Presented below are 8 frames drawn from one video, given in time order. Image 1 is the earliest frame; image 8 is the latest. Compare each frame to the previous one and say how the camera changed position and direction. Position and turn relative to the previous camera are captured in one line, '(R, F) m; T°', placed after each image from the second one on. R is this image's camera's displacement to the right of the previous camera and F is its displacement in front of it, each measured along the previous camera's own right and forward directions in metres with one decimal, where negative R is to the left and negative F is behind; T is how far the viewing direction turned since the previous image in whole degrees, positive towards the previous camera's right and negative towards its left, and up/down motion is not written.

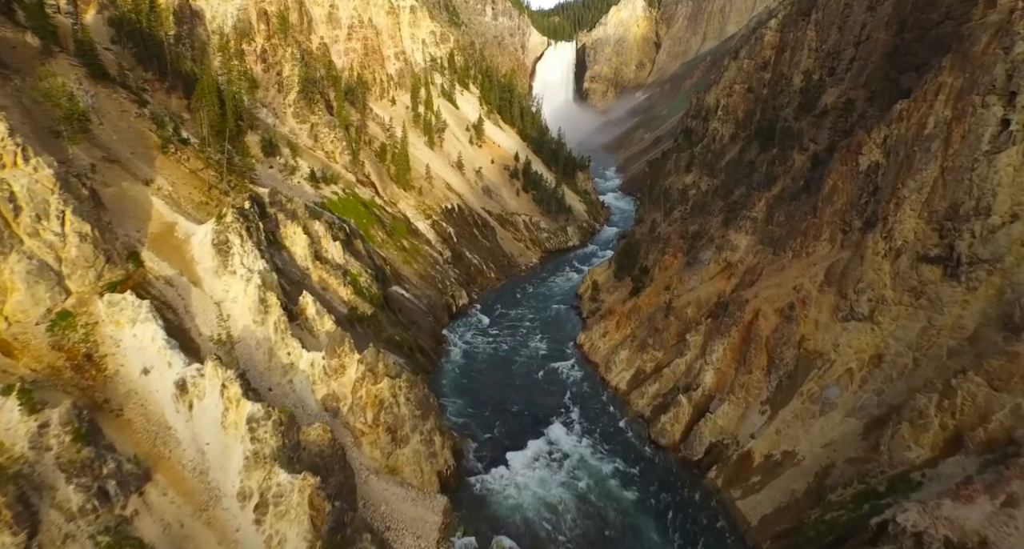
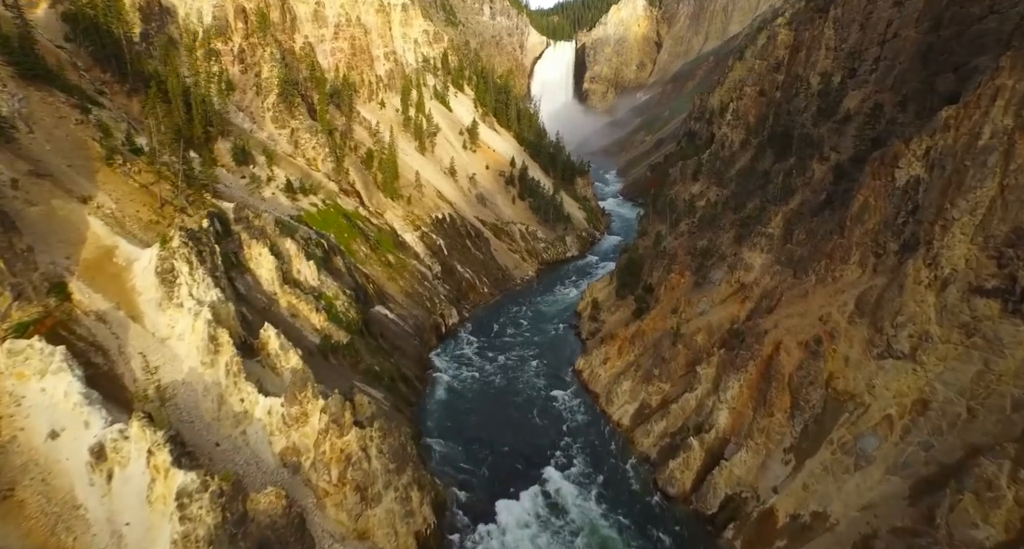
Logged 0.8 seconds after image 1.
(+0.4, +3.5) m; 0°
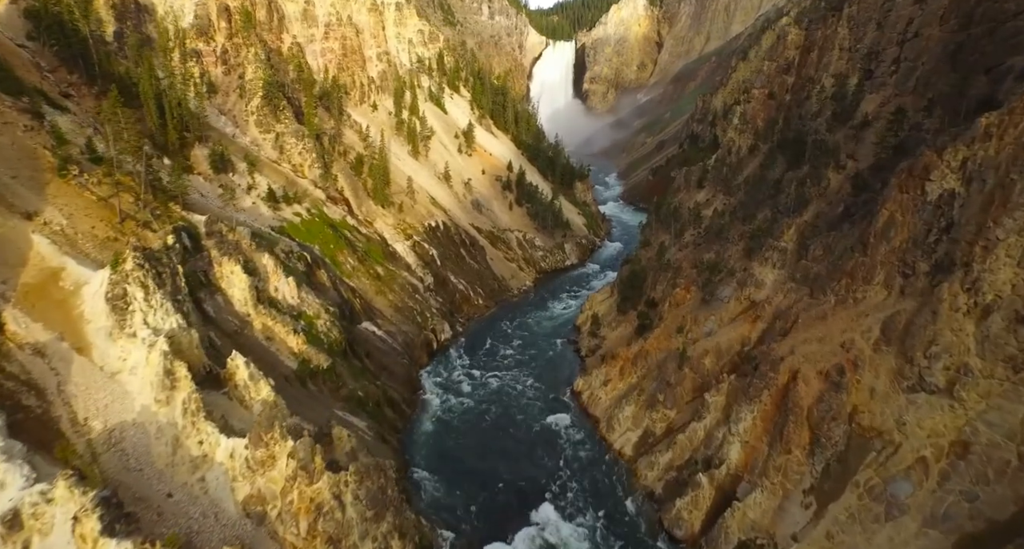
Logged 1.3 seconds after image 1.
(+0.3, +2.4) m; 0°
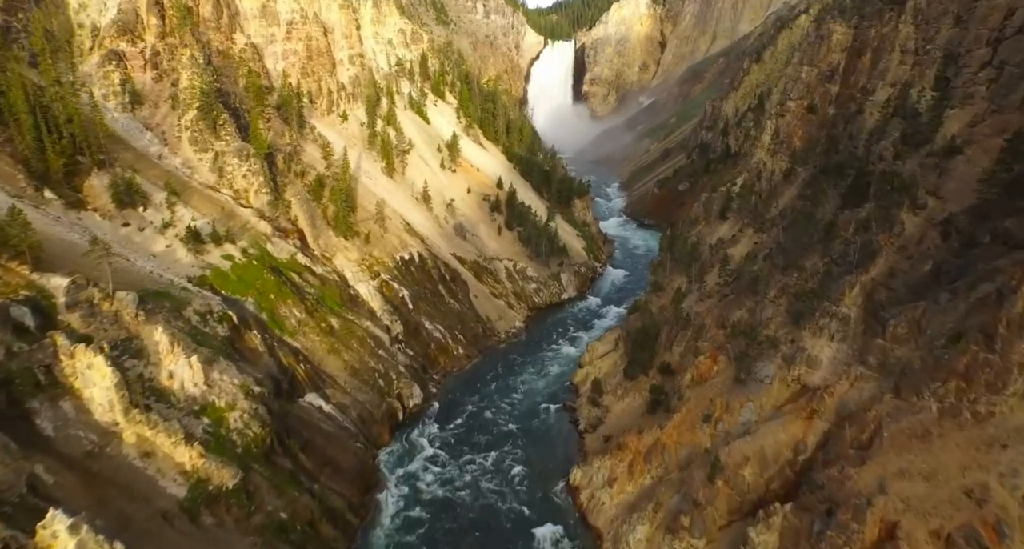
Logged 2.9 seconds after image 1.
(+1.0, +7.8) m; 0°
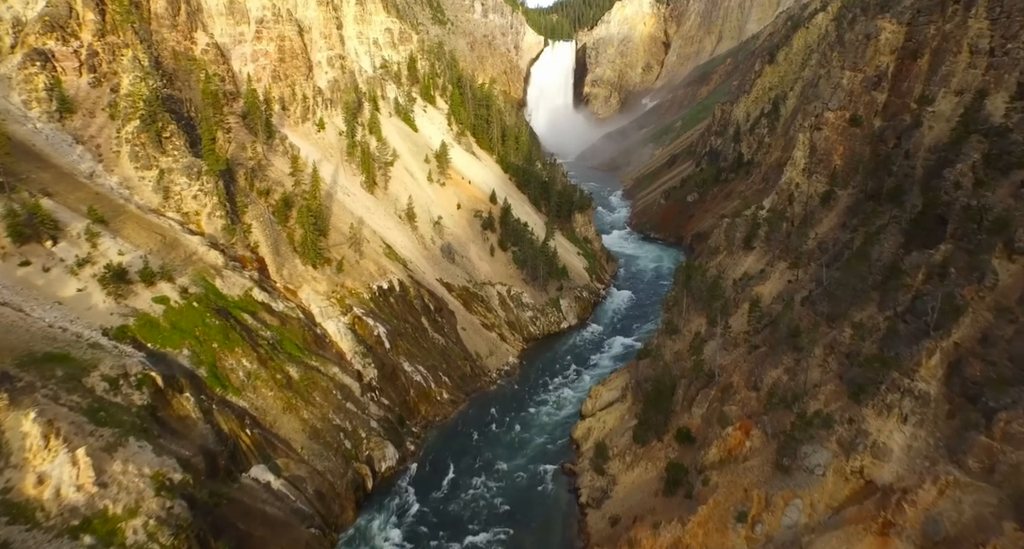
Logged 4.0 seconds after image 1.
(+0.6, +5.4) m; 0°
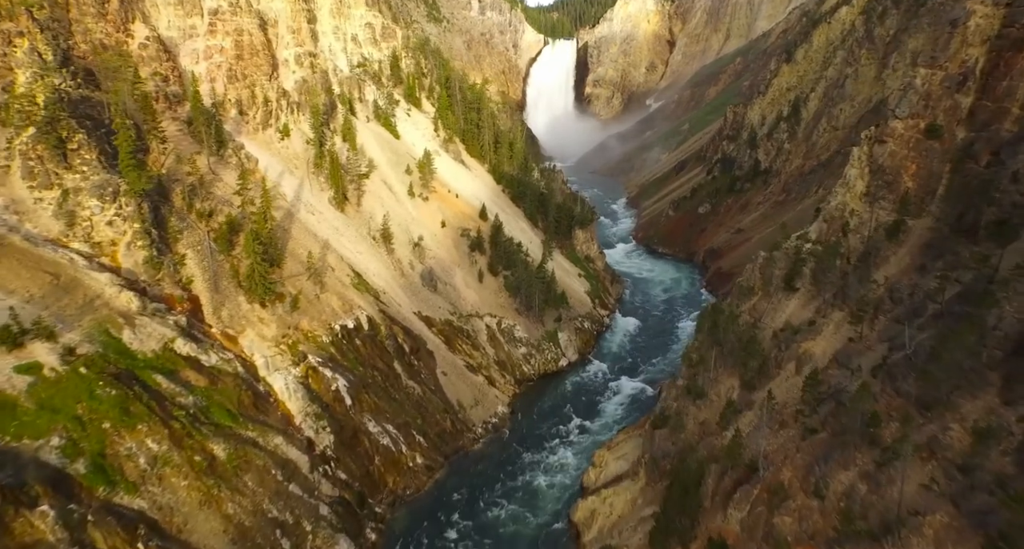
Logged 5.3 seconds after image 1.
(+0.7, +6.5) m; 0°
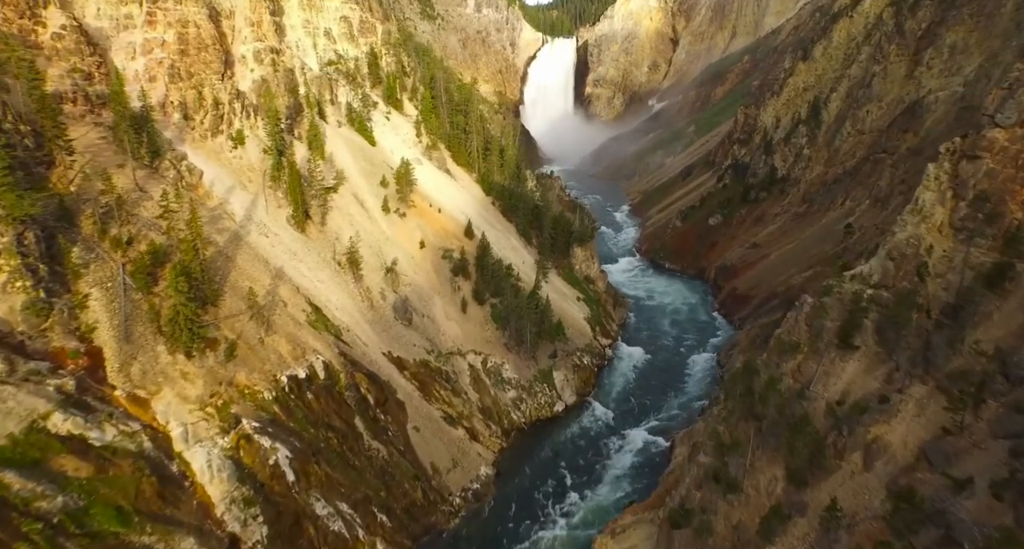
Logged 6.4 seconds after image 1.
(+0.8, +6.0) m; 0°
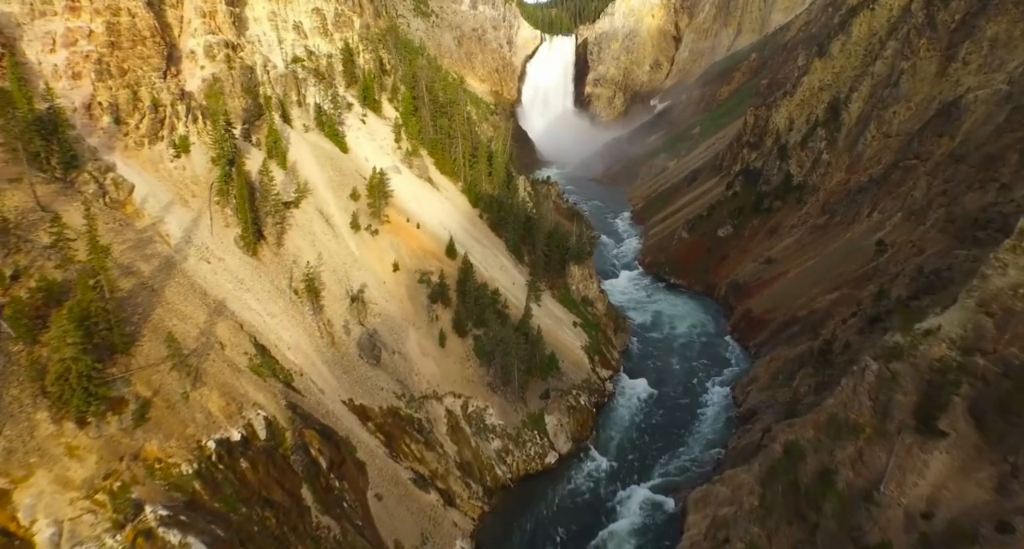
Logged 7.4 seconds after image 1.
(+0.8, +5.3) m; 0°
